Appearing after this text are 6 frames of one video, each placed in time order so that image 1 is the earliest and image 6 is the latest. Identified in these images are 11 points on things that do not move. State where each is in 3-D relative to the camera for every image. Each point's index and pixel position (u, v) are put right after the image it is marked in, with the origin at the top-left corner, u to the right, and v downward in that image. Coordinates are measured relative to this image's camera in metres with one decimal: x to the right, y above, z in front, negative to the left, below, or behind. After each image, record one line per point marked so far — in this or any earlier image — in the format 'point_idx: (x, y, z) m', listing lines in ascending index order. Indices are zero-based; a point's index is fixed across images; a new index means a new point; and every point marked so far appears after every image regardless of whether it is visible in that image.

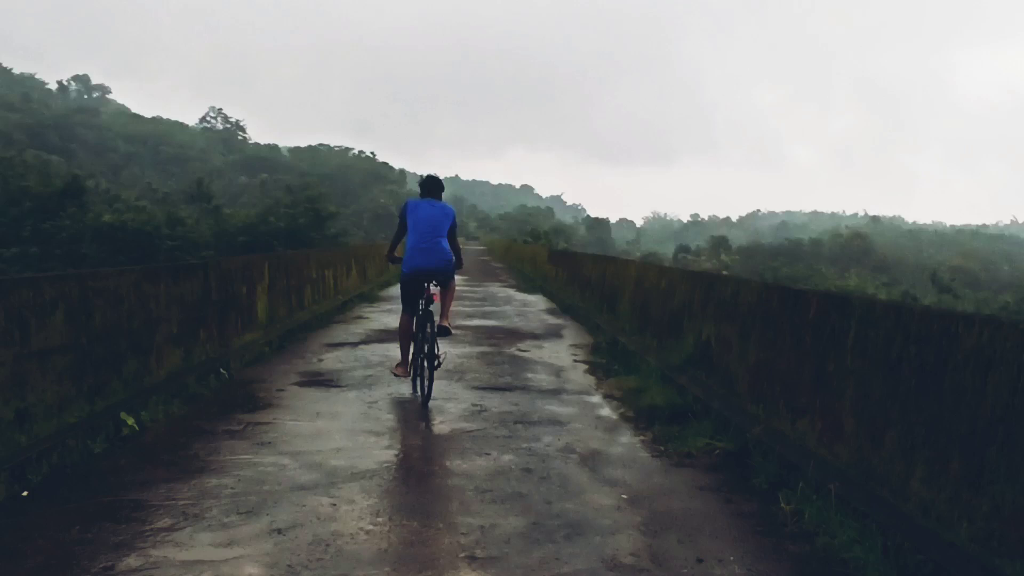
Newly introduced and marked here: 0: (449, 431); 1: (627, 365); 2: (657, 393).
0: (-0.3, -0.7, +6.0) m
1: (+0.9, -0.6, +9.2) m
2: (+0.9, -0.6, +7.3) m
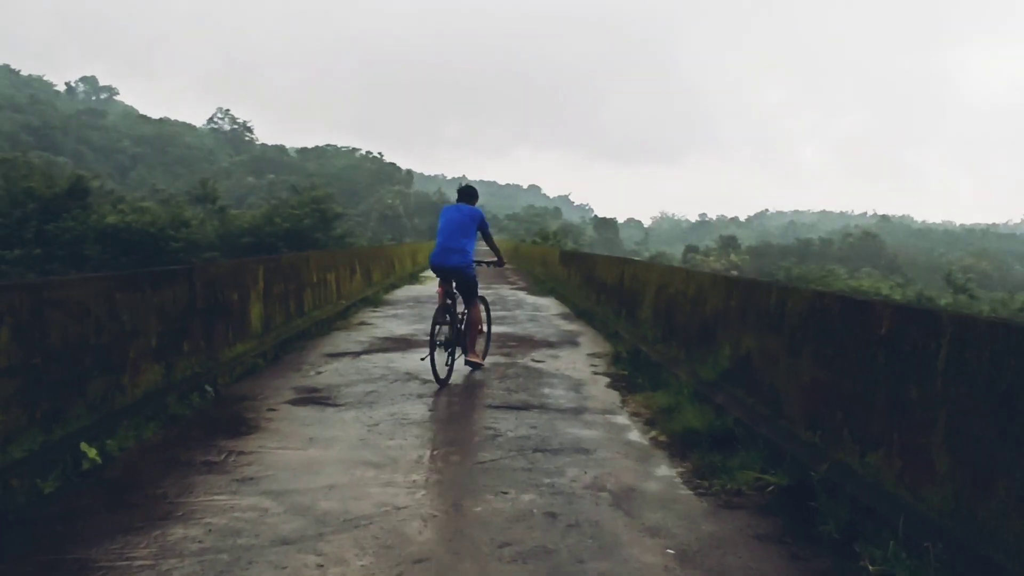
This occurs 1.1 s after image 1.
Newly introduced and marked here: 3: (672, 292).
0: (-0.2, -0.8, +5.3) m
1: (+1.0, -0.6, +8.4) m
2: (+1.0, -0.7, +6.5) m
3: (+1.3, 0.0, +9.5) m
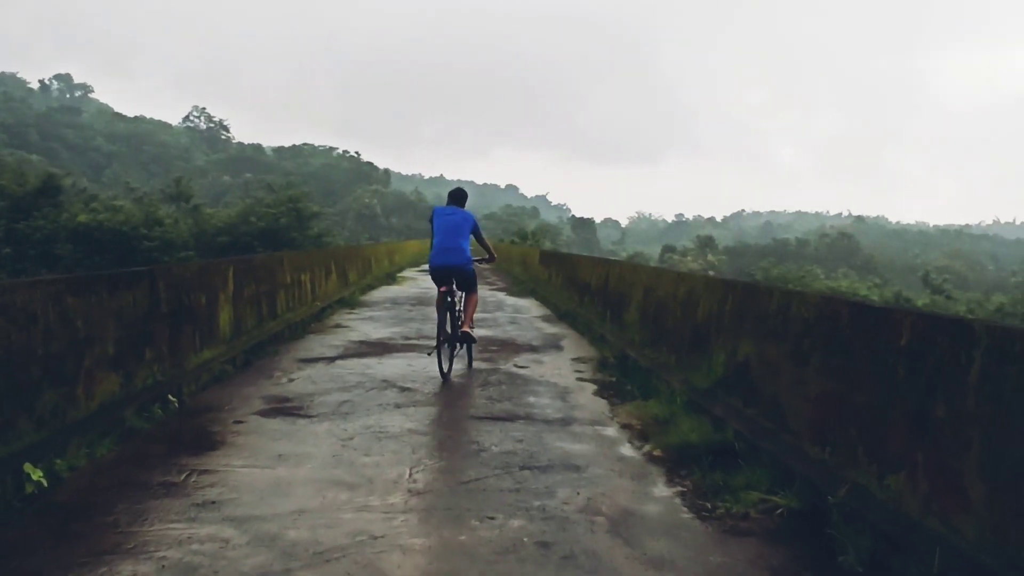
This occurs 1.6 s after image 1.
0: (-0.3, -0.8, +4.9) m
1: (+0.9, -0.7, +8.0) m
2: (+0.9, -0.7, +6.1) m
3: (+1.1, -0.1, +9.1) m
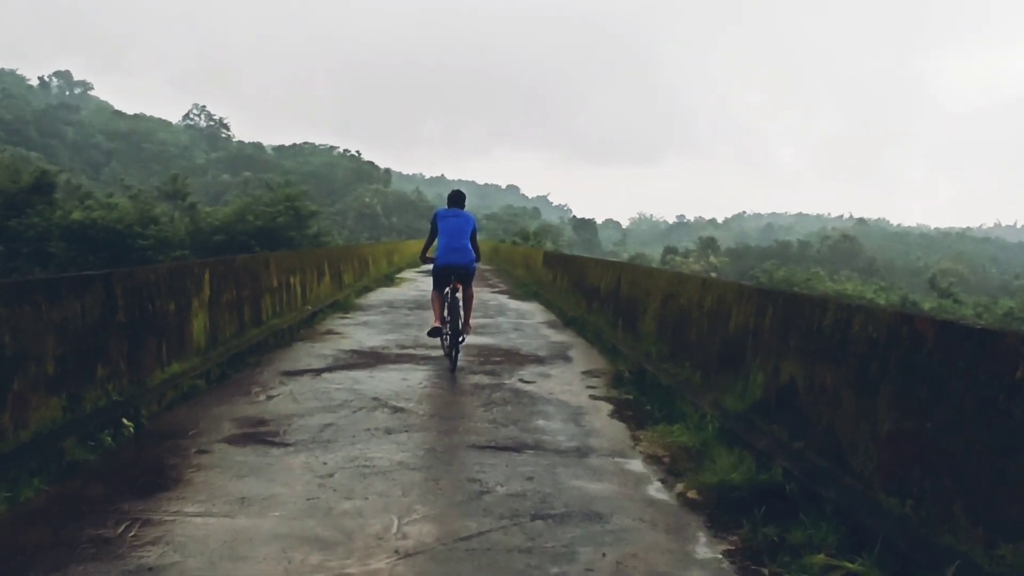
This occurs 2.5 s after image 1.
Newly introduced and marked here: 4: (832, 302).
0: (-0.3, -0.8, +4.0) m
1: (+0.9, -0.7, +7.1) m
2: (+0.9, -0.7, +5.2) m
3: (+1.2, -0.1, +8.2) m
4: (+1.4, -0.1, +5.0) m
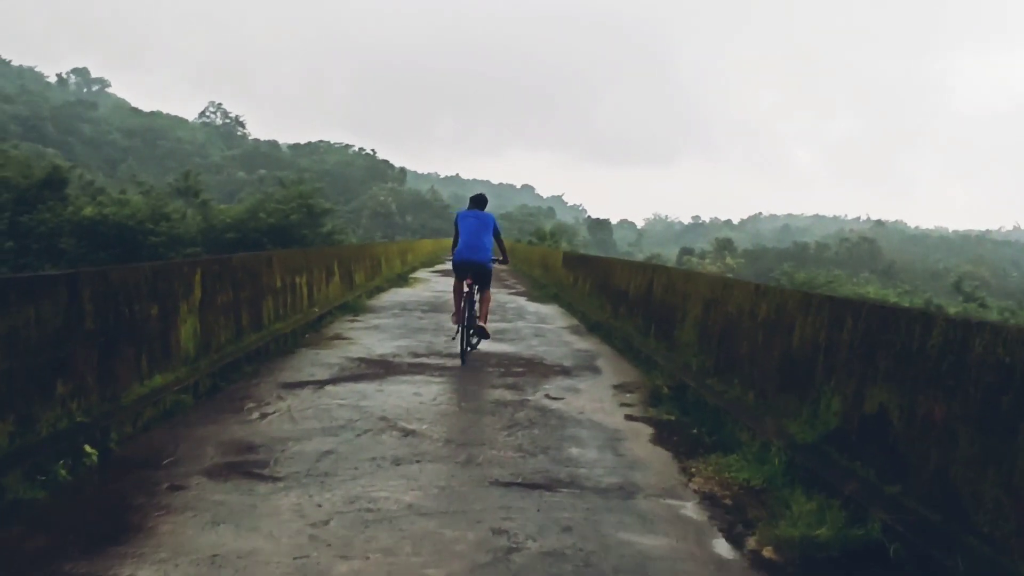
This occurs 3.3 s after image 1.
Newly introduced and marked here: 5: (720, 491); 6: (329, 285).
0: (-0.2, -0.9, +3.1) m
1: (+1.0, -0.7, +6.2) m
2: (+1.1, -0.8, +4.3) m
3: (+1.3, -0.1, +7.3) m
4: (+1.5, -0.1, +4.1) m
5: (+0.8, -0.8, +4.9) m
6: (-2.2, 0.0, +14.3) m
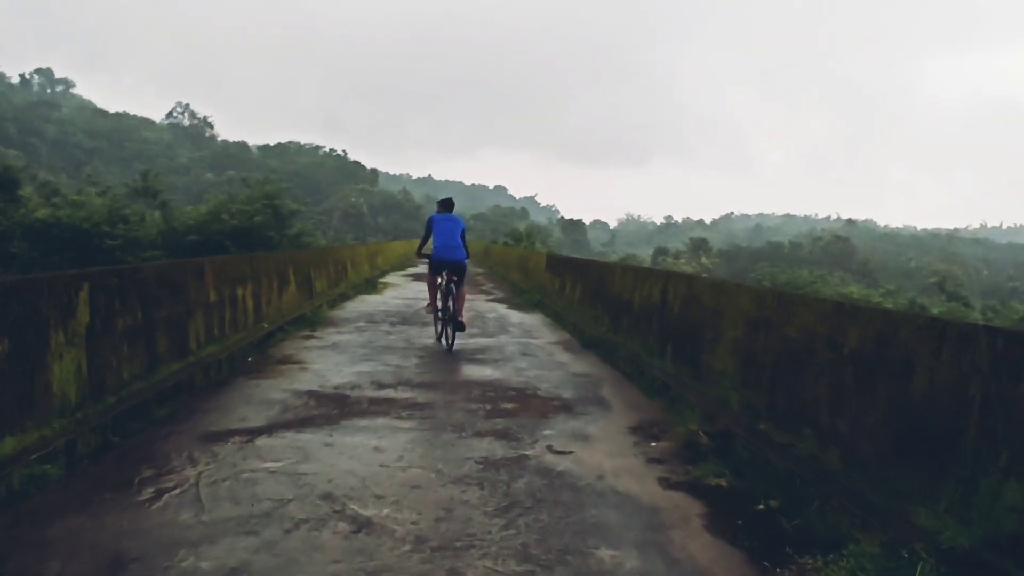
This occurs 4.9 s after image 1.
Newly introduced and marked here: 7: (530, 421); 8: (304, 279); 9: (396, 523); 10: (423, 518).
0: (-0.1, -0.9, +1.3) m
1: (+1.0, -0.8, +4.4) m
2: (+1.1, -0.9, +2.5) m
3: (+1.3, -0.2, +5.5) m
4: (+1.5, -0.2, +2.4) m
5: (+0.9, -0.9, +3.1) m
6: (-2.4, -0.1, +12.4) m
7: (+0.1, -0.7, +6.6) m
8: (-2.6, +0.1, +14.7) m
9: (-0.4, -0.8, +4.1) m
10: (-0.3, -0.8, +4.2) m
